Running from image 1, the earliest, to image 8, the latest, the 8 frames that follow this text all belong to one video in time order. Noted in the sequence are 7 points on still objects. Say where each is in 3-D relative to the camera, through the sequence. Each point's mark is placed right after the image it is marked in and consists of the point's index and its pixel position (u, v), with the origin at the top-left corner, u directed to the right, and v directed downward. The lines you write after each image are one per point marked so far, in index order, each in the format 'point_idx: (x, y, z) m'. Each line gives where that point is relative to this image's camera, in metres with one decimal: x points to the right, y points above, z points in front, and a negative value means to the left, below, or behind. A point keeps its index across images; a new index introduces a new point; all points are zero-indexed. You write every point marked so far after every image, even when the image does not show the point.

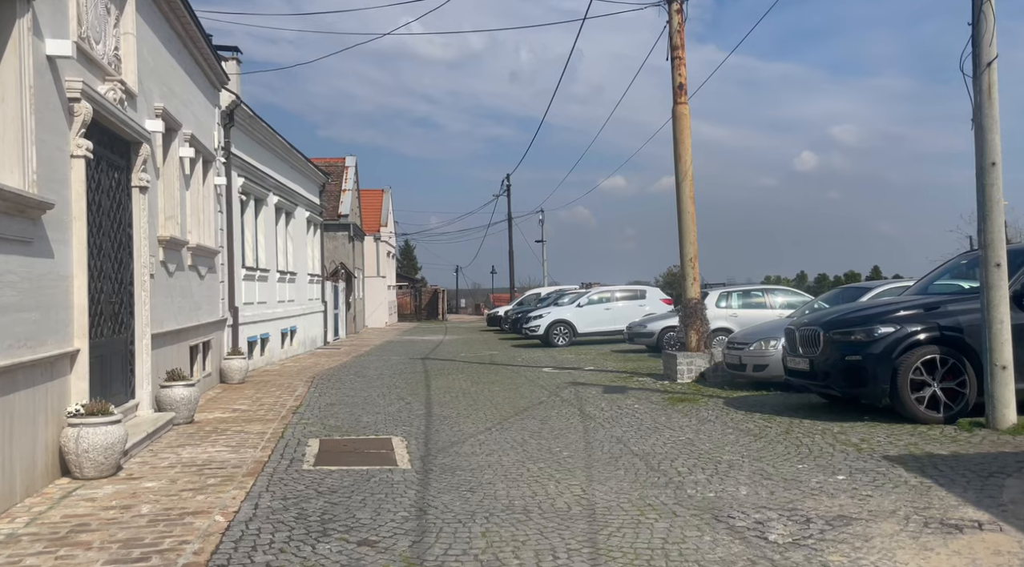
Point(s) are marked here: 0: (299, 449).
0: (-2.2, -1.7, +7.8) m
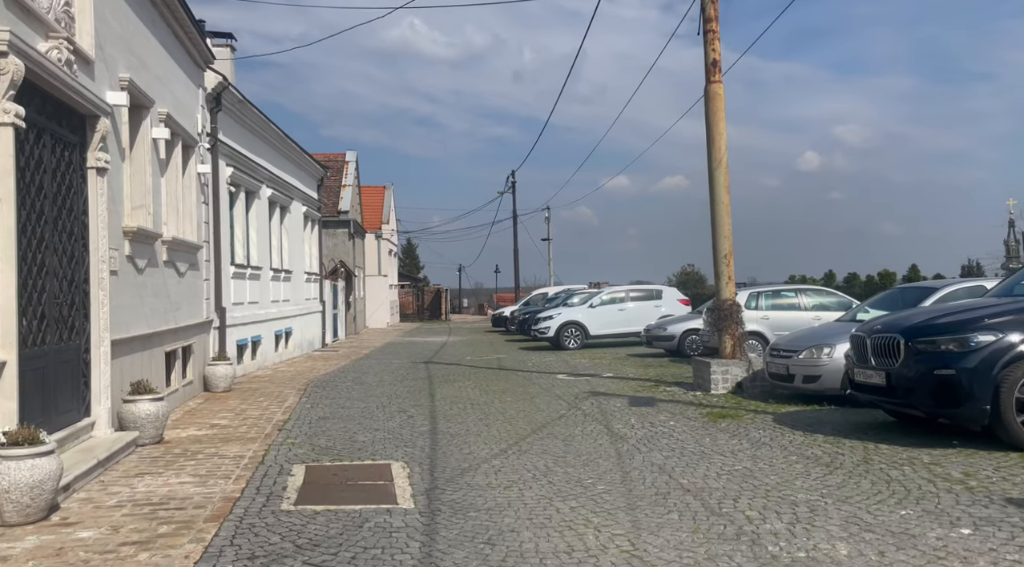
0: (-2.0, -1.7, +6.5) m
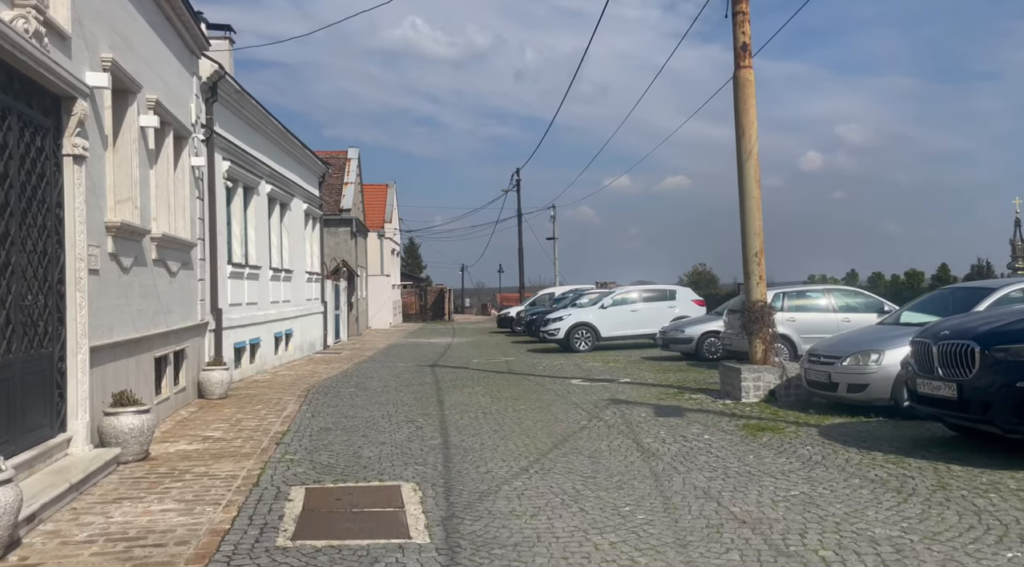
0: (-1.8, -1.7, +5.8) m
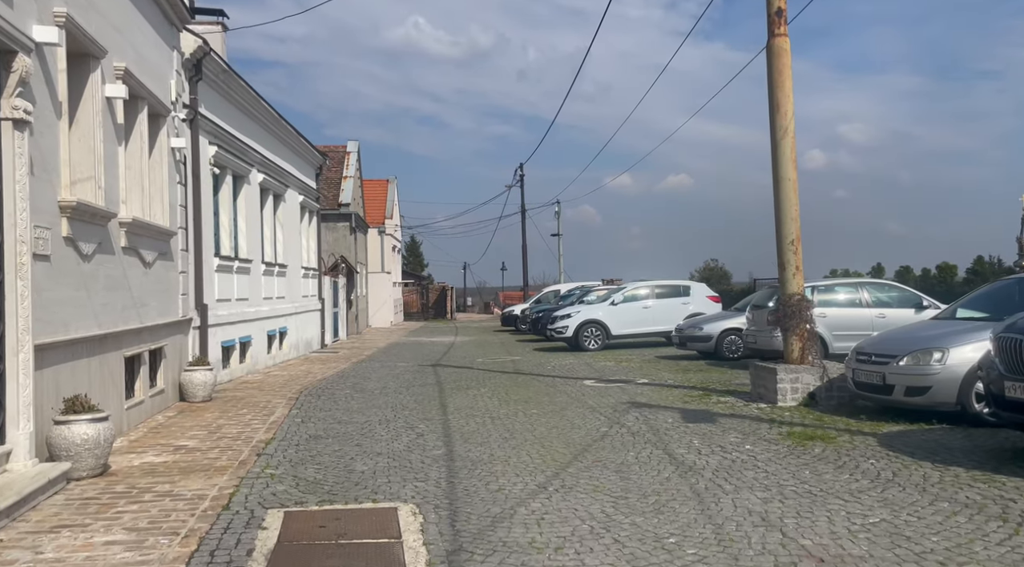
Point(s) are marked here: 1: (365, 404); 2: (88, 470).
0: (-1.7, -1.6, +4.8) m
1: (-2.1, -1.7, +10.8) m
2: (-3.4, -1.5, +6.2) m
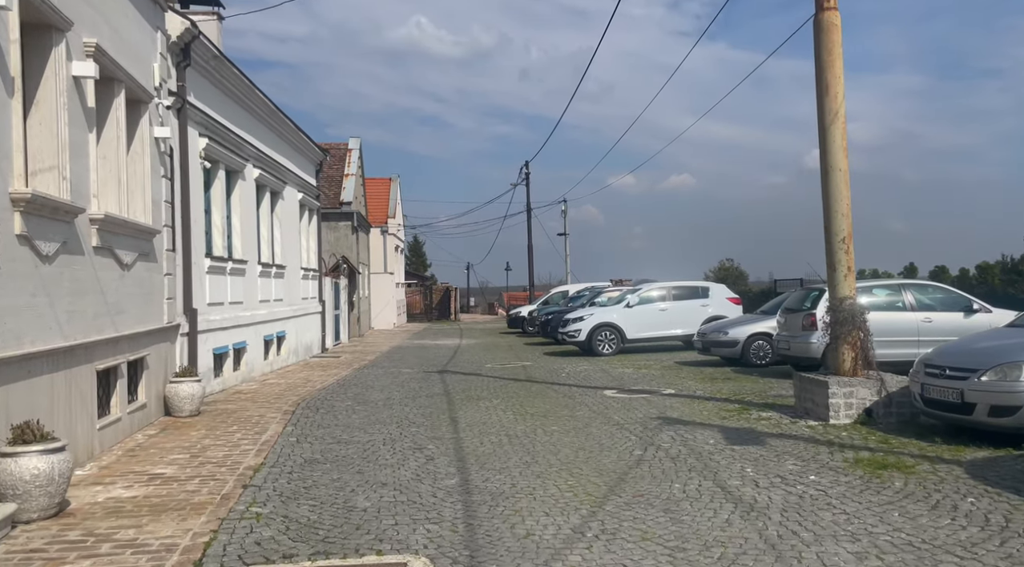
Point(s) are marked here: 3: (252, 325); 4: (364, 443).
0: (-1.5, -1.6, +3.8) m
1: (-1.8, -1.7, +9.8) m
2: (-3.2, -1.5, +5.2) m
3: (-5.1, -0.8, +14.9) m
4: (-1.6, -1.7, +8.2) m
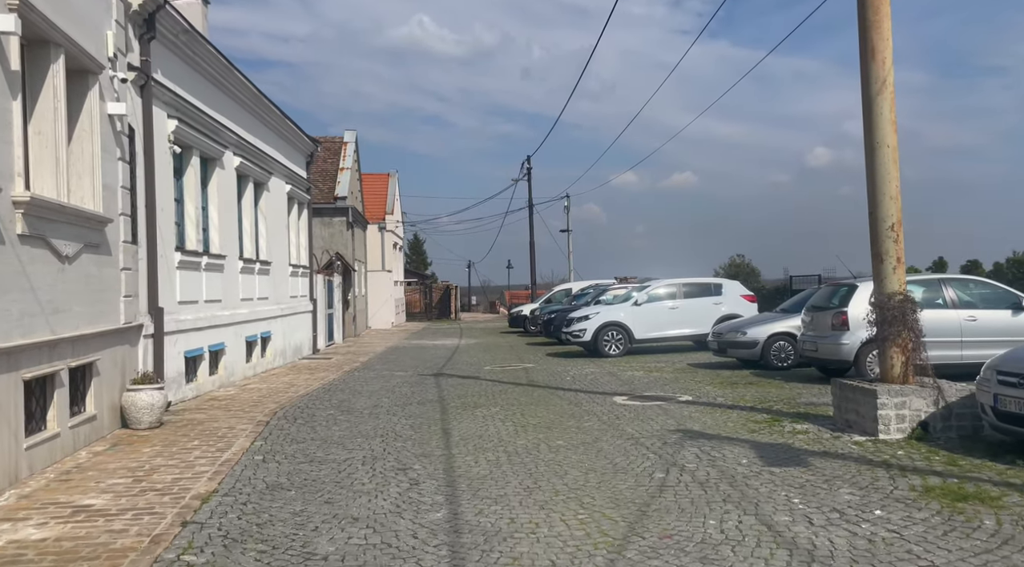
0: (-1.5, -1.6, +2.7) m
1: (-1.9, -1.7, +8.7) m
2: (-3.2, -1.5, +4.1) m
3: (-5.1, -0.7, +13.8) m
4: (-1.6, -1.7, +7.1) m
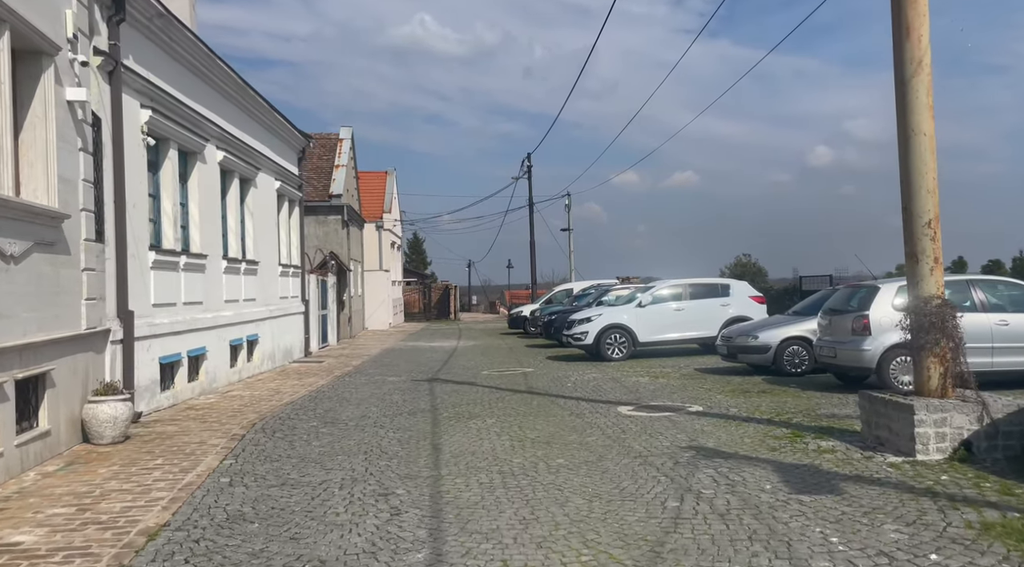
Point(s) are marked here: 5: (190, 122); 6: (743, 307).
0: (-1.5, -1.6, +2.0) m
1: (-1.9, -1.7, +7.9) m
2: (-3.3, -1.5, +3.4) m
3: (-5.1, -0.8, +13.1) m
4: (-1.6, -1.7, +6.3) m
5: (-5.2, +2.6, +12.2) m
6: (+5.3, -0.5, +17.5) m
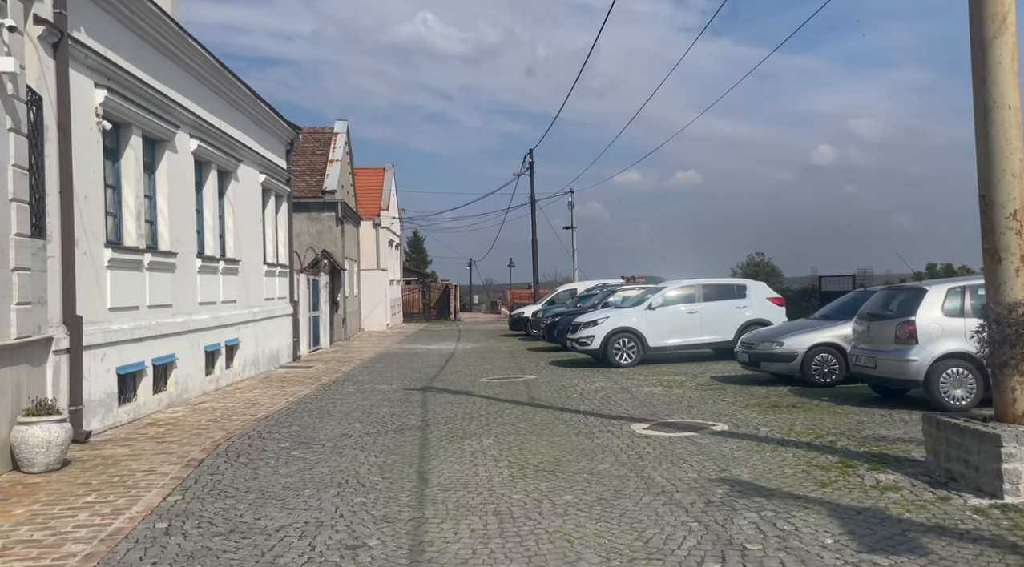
0: (-1.6, -1.6, +0.8) m
1: (-1.9, -1.7, +6.8) m
2: (-3.3, -1.6, +2.2) m
3: (-5.1, -0.8, +11.9) m
4: (-1.6, -1.7, +5.2) m
5: (-5.1, +2.6, +11.1) m
6: (+5.3, -0.6, +16.3) m
